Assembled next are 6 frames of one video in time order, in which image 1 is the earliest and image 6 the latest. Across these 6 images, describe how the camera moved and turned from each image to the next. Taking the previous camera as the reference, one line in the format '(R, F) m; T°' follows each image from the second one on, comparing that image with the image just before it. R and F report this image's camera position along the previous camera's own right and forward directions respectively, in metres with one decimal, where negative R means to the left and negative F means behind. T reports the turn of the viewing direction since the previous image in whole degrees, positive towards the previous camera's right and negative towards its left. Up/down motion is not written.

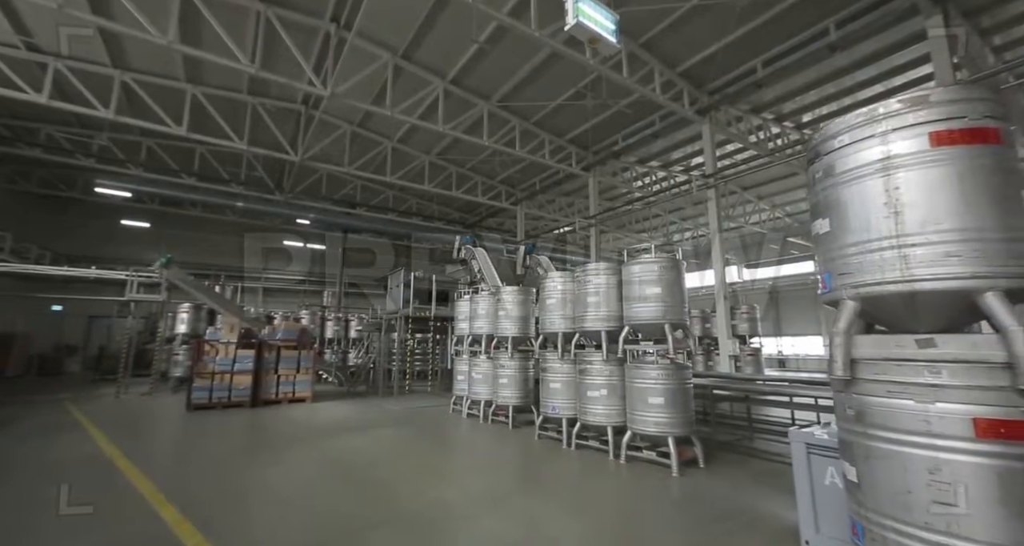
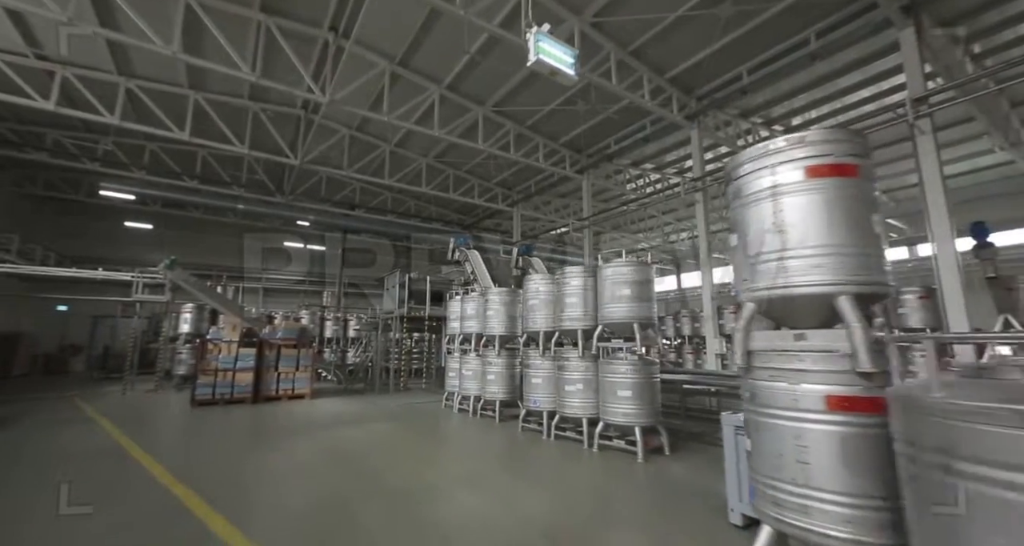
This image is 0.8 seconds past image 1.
(+0.1, -0.2) m; 0°
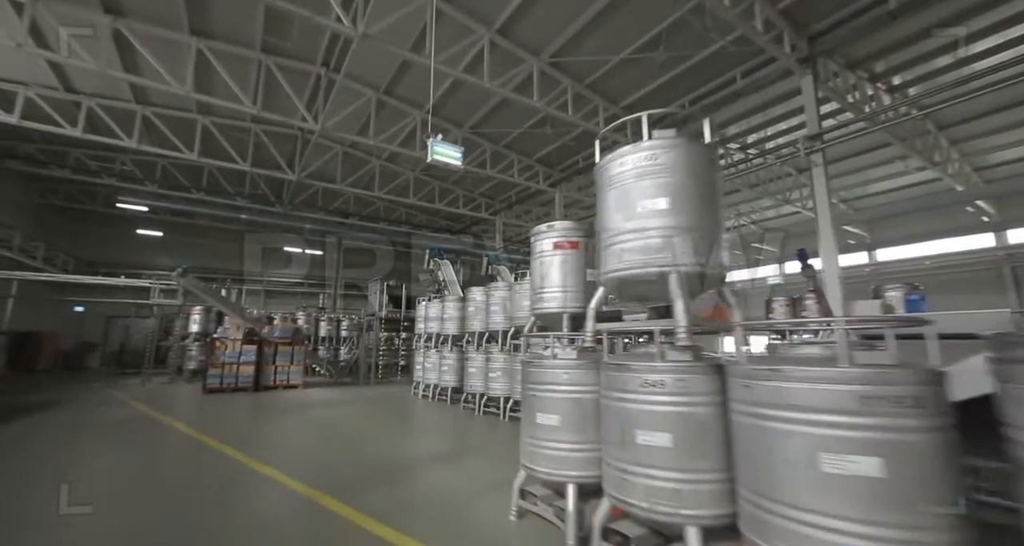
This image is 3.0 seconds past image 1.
(+0.6, -1.0) m; 0°
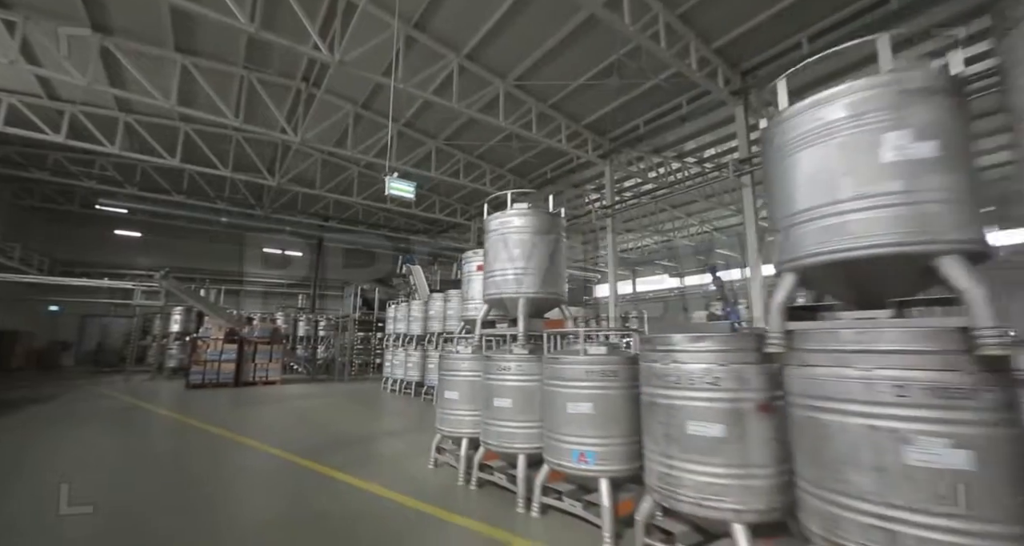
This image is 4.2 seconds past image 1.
(+0.3, -0.6) m; +2°
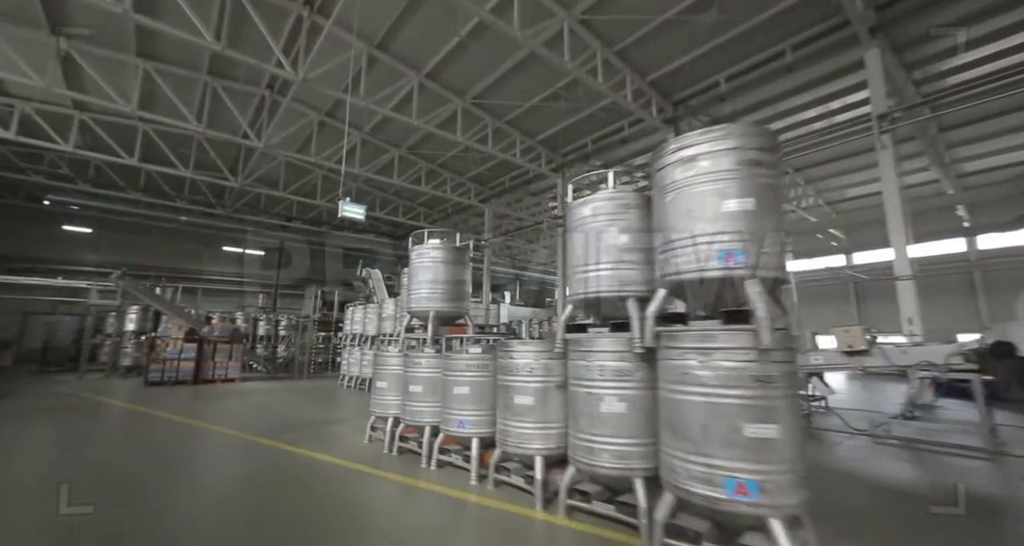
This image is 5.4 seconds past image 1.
(+0.3, -0.6) m; +4°
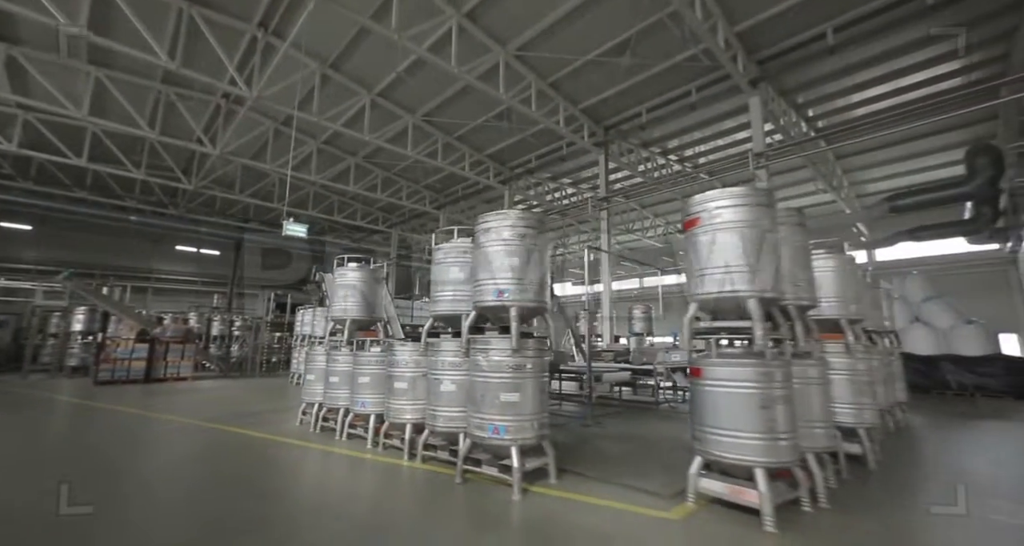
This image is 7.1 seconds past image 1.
(+0.5, -0.7) m; +4°
